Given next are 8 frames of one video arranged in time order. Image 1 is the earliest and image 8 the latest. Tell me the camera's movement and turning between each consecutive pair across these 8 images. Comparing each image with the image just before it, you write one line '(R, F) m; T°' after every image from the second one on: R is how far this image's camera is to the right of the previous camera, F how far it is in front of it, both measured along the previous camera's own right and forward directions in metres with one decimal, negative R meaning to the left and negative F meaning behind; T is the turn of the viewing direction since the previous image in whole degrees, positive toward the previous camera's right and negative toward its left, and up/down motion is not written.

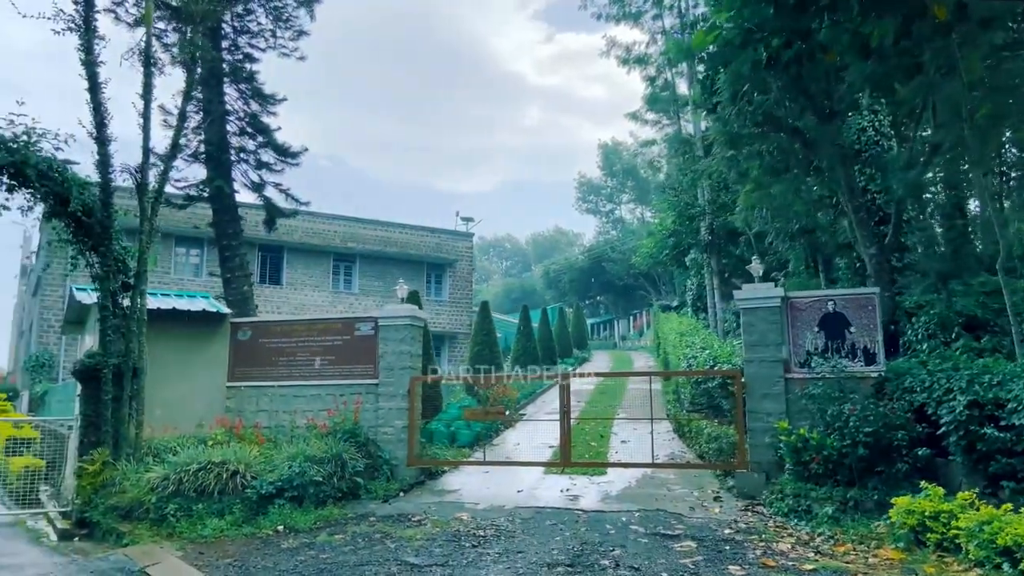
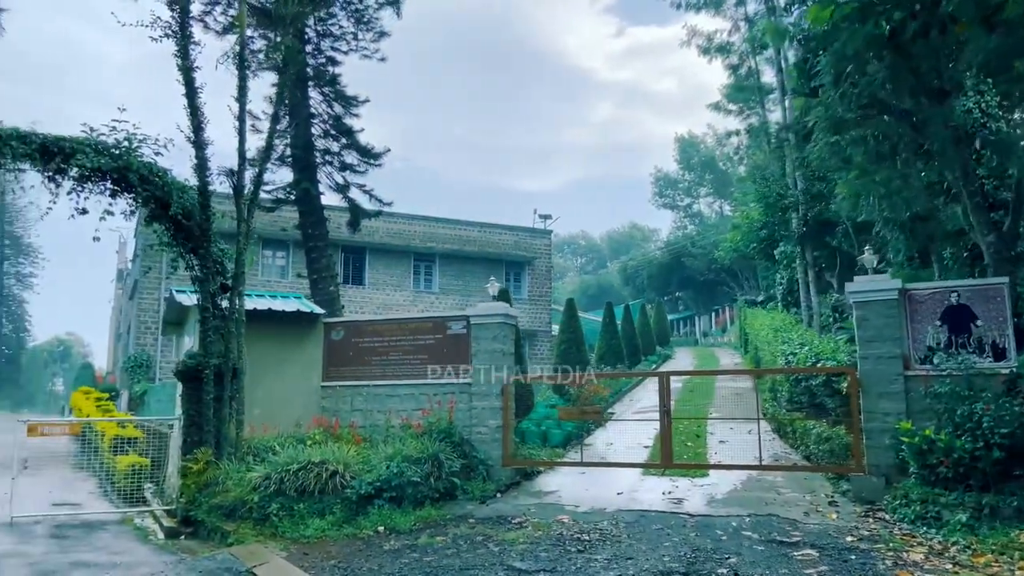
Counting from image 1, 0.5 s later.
(-0.3, +0.3) m; -5°
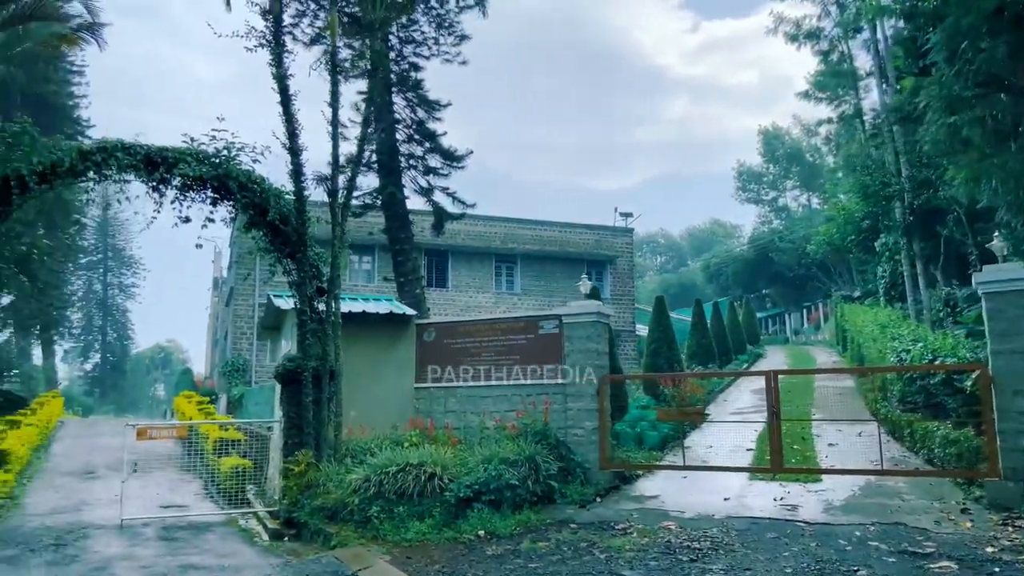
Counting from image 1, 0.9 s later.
(-0.3, +0.2) m; -6°
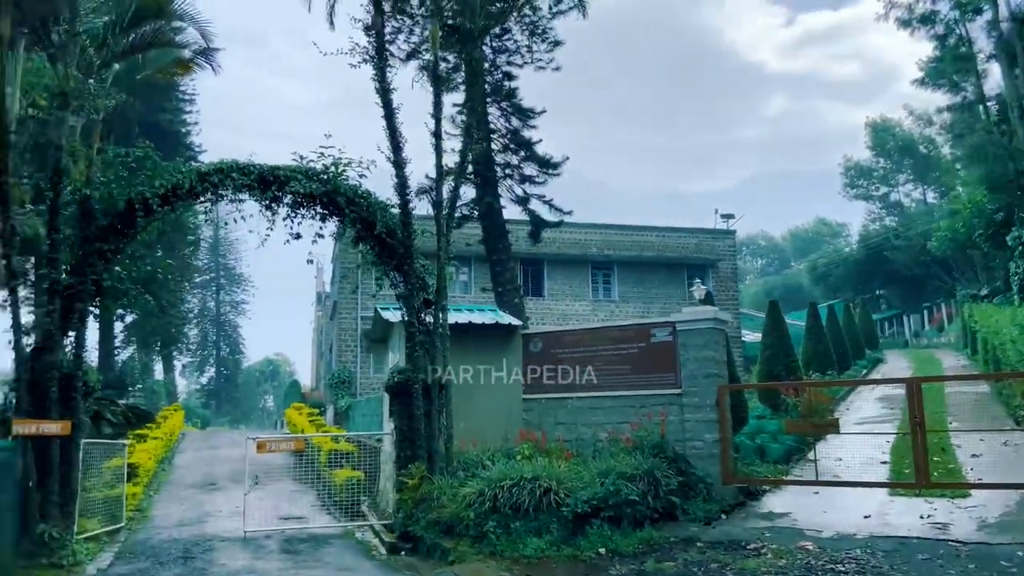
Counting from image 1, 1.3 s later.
(-0.3, +0.3) m; -7°
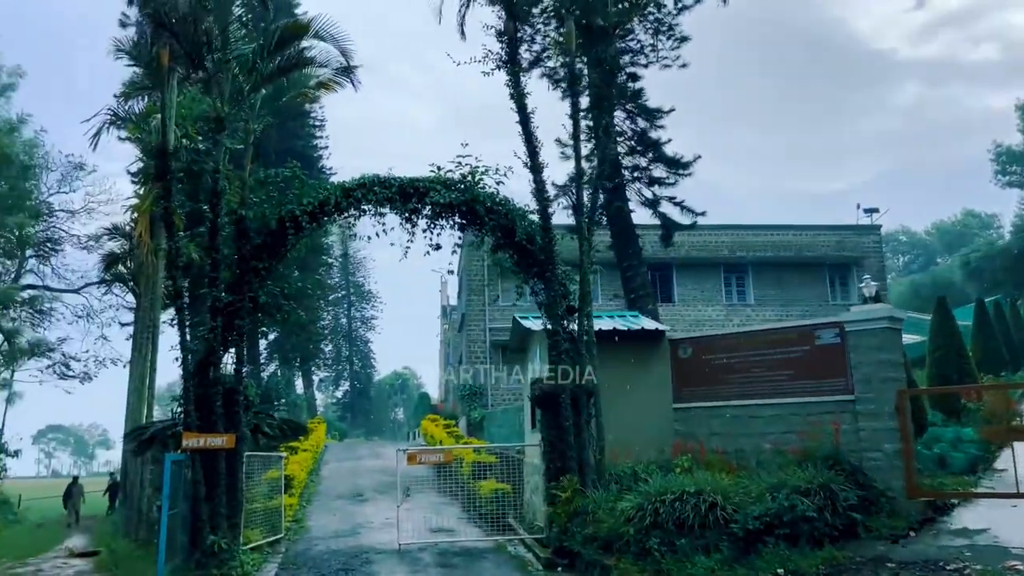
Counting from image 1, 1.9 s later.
(-0.4, +0.4) m; -9°
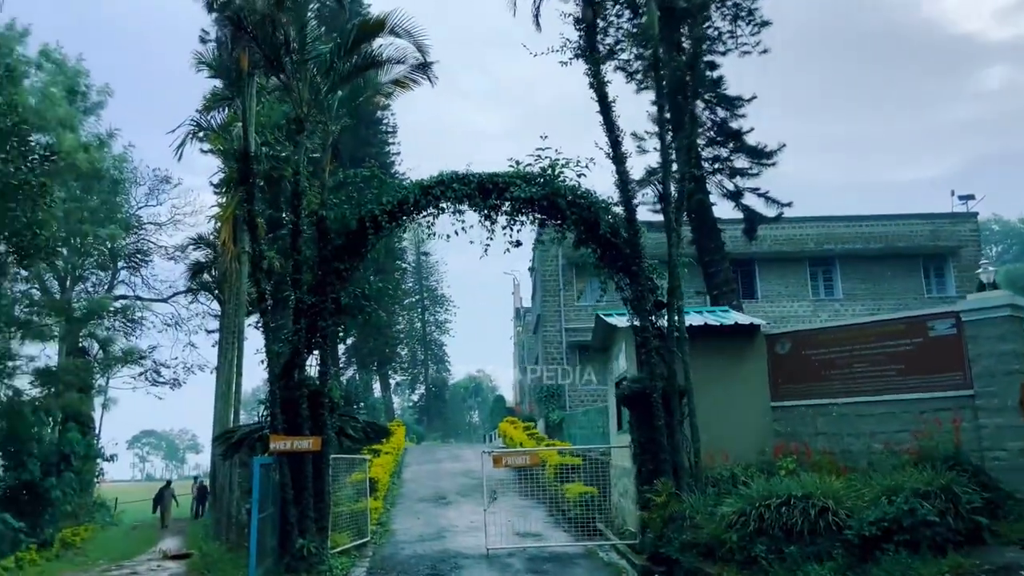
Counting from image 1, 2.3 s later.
(-0.2, +0.4) m; -5°
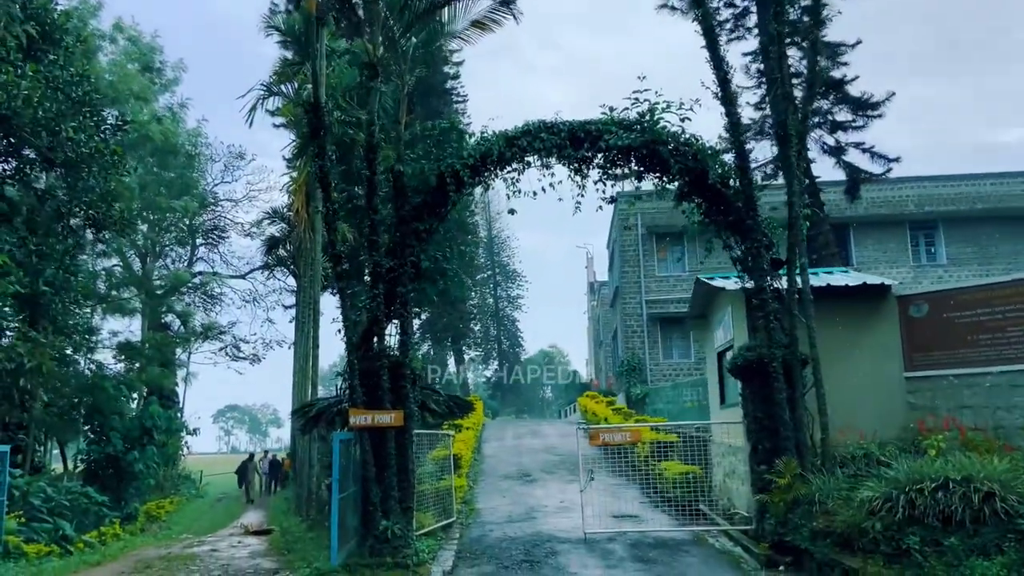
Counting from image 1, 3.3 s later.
(-0.4, +1.0) m; -5°
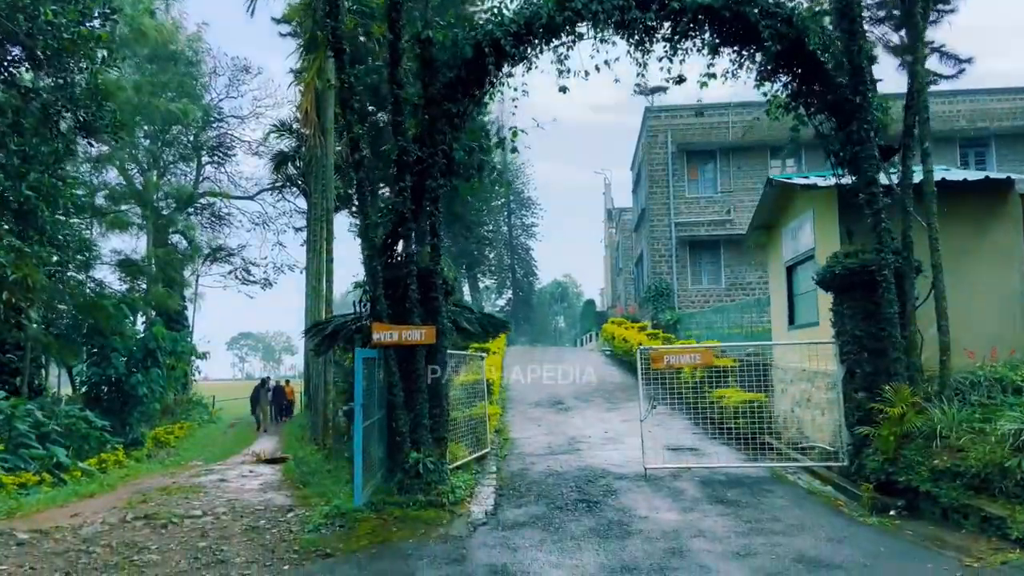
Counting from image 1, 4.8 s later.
(-0.4, +1.6) m; -1°
